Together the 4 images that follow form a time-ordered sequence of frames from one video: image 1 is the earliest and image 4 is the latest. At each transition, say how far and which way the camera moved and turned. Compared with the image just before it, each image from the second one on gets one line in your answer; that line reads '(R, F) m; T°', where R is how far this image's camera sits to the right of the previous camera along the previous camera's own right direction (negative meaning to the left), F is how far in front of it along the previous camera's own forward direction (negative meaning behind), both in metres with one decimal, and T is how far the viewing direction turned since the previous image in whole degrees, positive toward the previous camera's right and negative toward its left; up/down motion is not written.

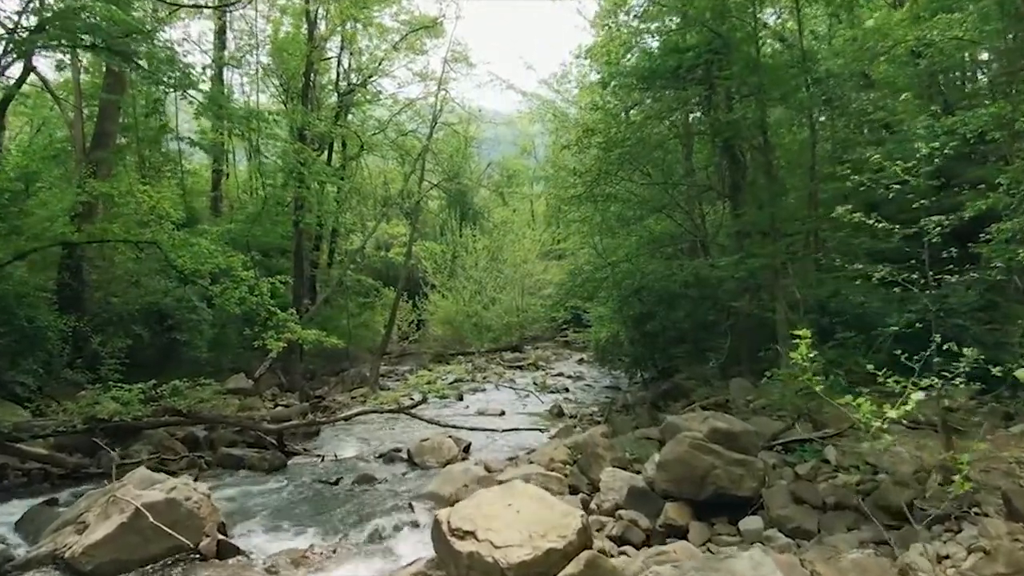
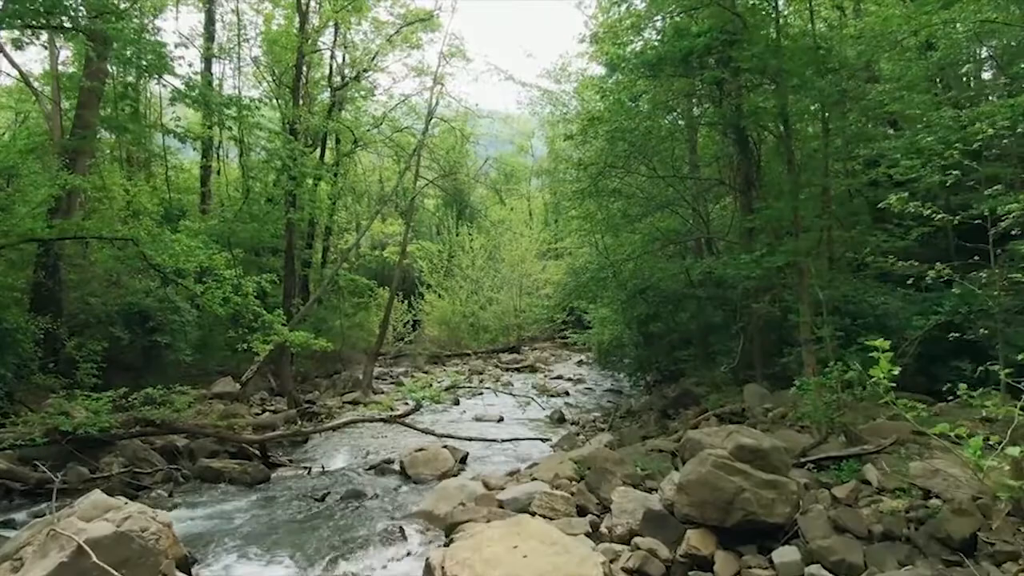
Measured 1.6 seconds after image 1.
(-0.1, +0.7) m; 0°
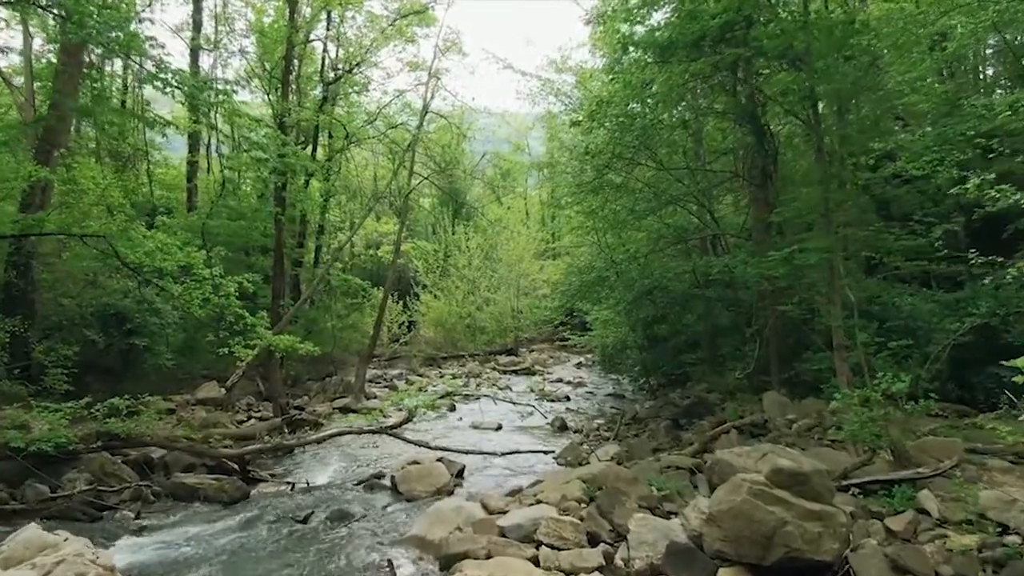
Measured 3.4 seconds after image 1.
(-0.1, +0.8) m; 0°
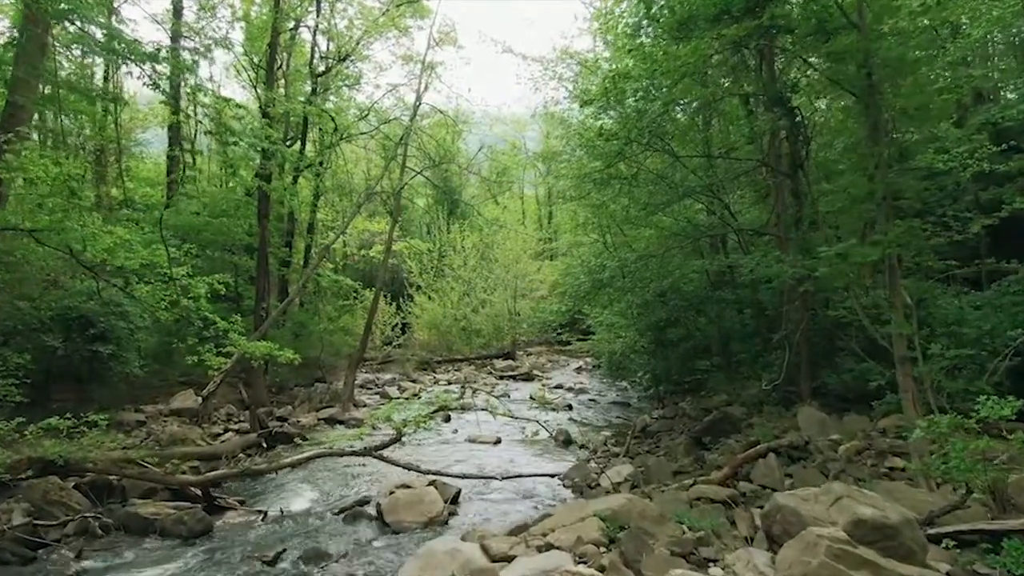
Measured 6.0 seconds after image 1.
(-0.1, +1.2) m; 0°
